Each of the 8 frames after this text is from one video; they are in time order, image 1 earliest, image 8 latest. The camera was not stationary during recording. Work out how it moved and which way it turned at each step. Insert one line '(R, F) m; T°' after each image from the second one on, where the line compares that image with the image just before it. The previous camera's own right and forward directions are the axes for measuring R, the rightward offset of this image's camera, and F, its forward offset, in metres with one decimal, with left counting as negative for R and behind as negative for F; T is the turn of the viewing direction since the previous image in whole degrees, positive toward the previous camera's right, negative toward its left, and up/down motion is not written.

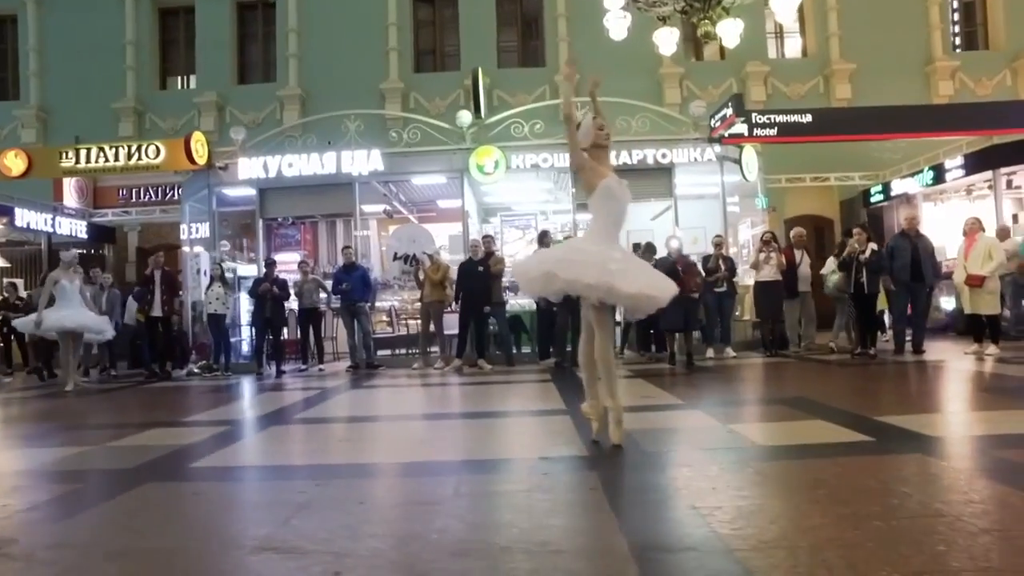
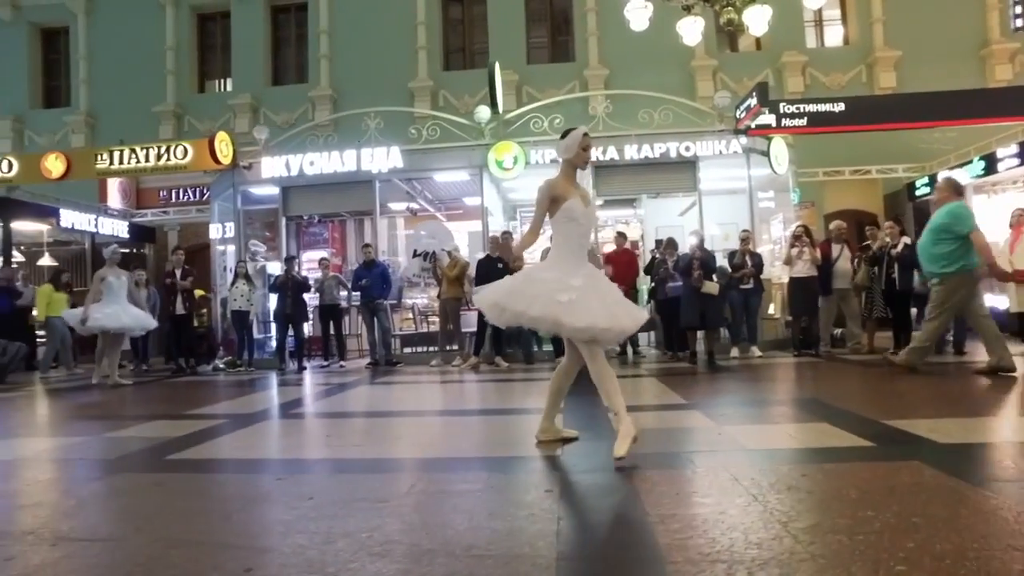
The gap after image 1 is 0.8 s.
(+0.4, +0.1) m; -4°
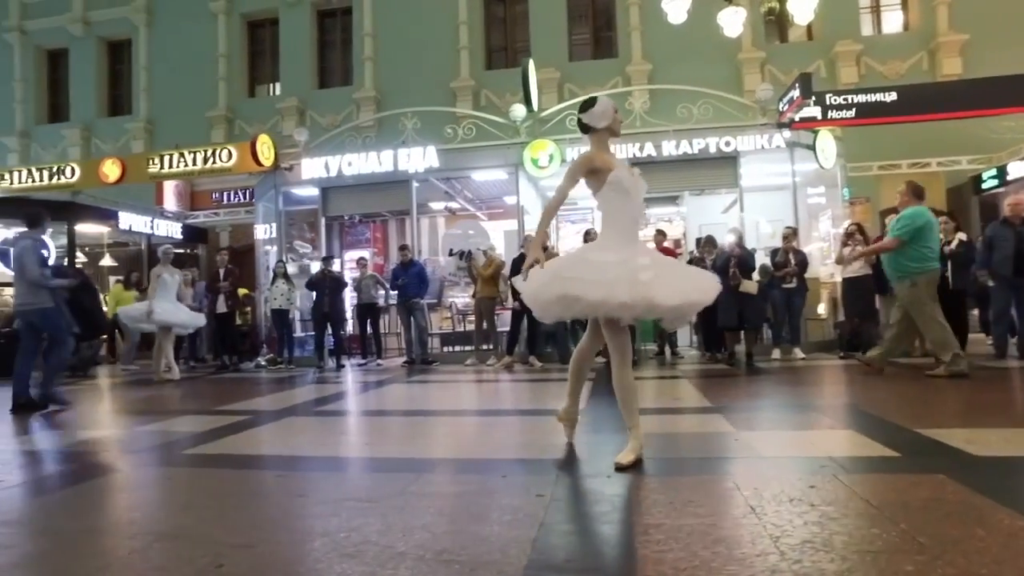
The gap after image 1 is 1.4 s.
(+0.3, +0.1) m; -5°
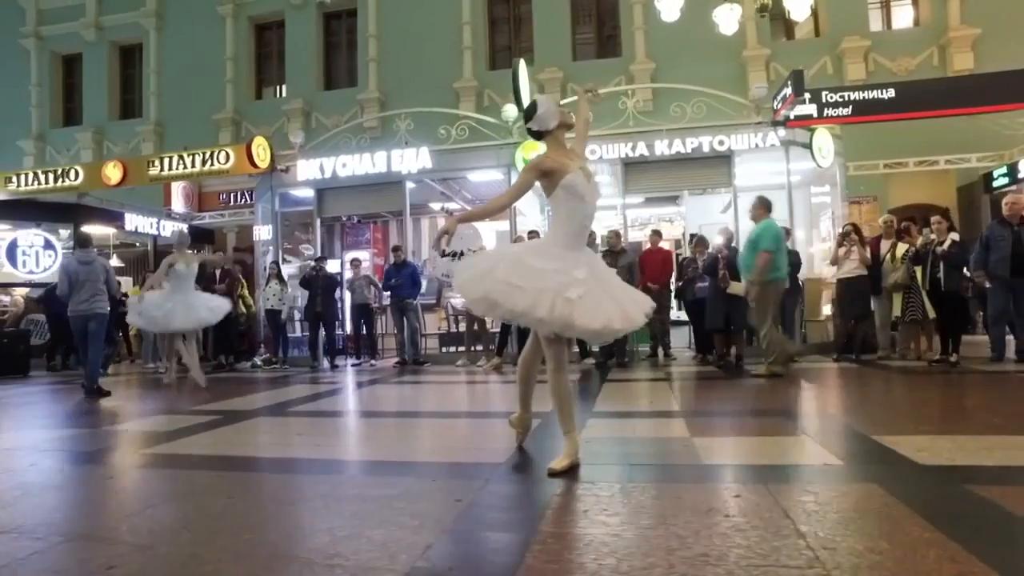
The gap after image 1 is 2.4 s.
(+0.4, 0.0) m; -2°
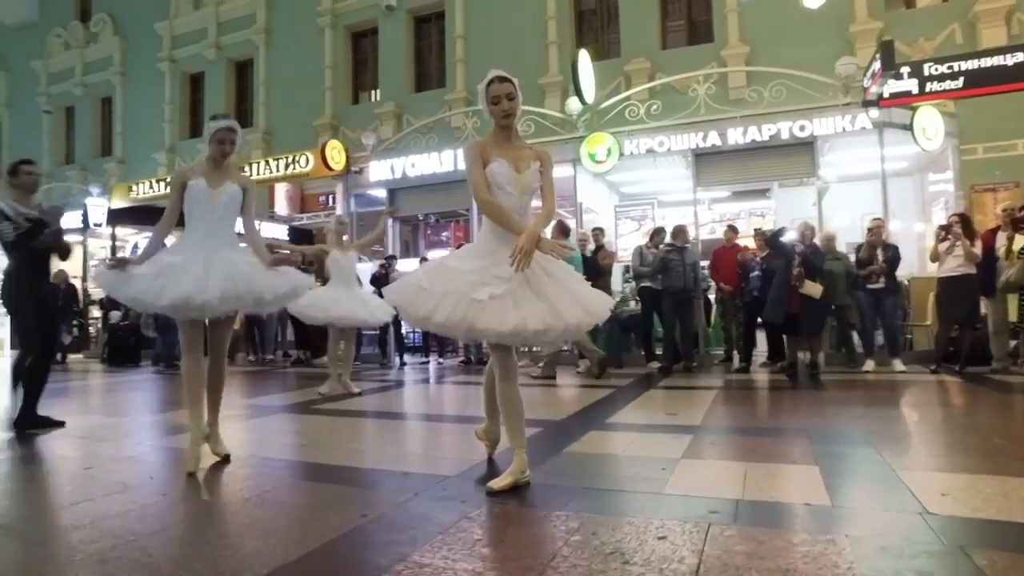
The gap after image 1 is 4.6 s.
(+0.8, +0.3) m; -11°
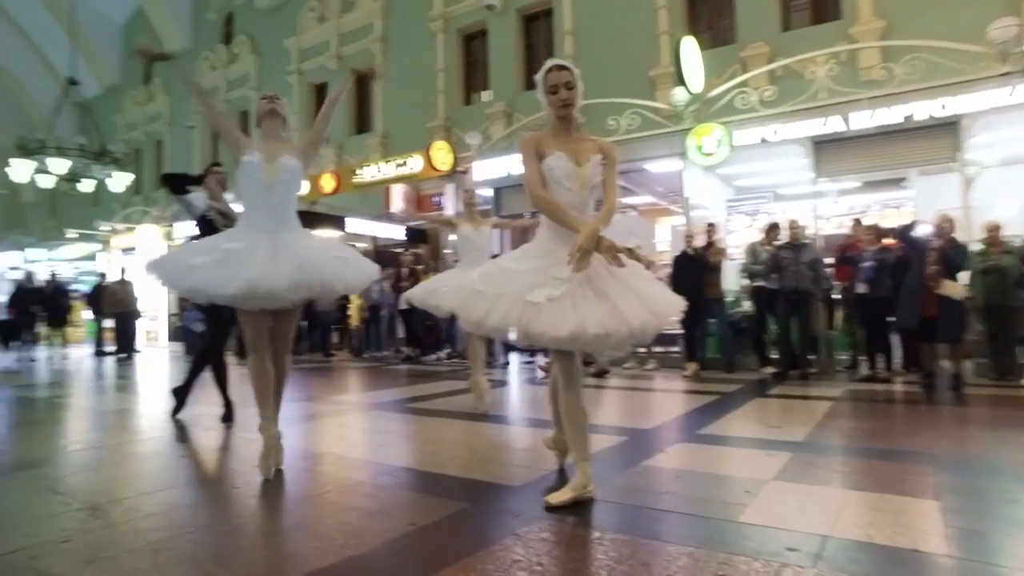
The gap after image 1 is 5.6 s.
(+0.3, +0.2) m; -10°
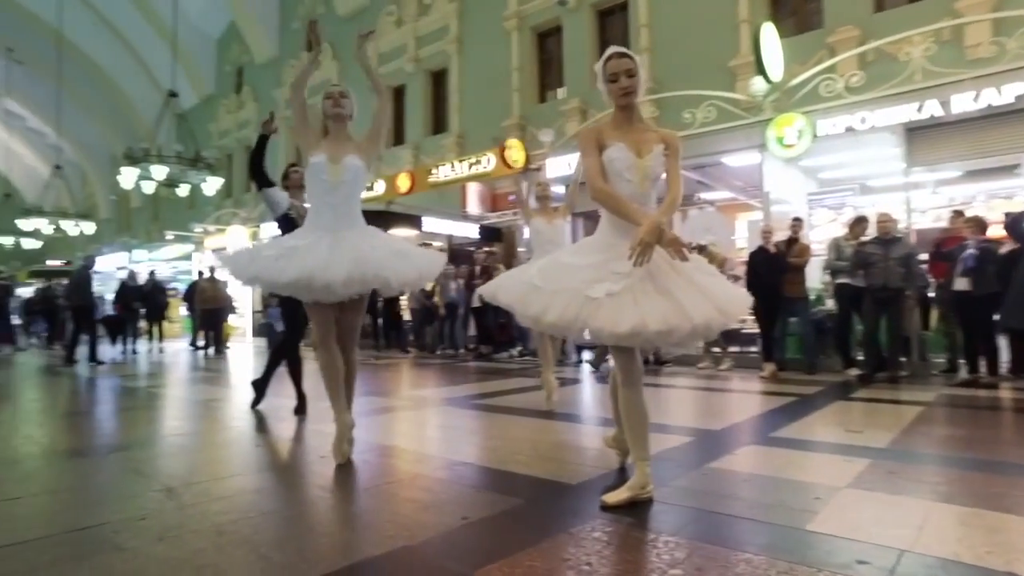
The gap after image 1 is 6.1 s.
(+0.1, 0.0) m; -7°
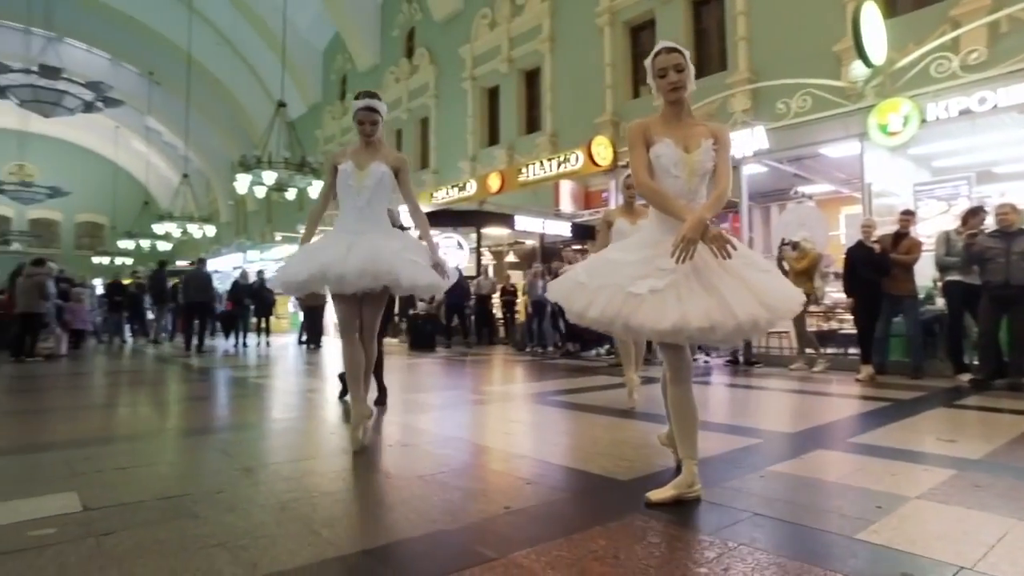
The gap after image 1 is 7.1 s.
(+0.2, 0.0) m; -9°
